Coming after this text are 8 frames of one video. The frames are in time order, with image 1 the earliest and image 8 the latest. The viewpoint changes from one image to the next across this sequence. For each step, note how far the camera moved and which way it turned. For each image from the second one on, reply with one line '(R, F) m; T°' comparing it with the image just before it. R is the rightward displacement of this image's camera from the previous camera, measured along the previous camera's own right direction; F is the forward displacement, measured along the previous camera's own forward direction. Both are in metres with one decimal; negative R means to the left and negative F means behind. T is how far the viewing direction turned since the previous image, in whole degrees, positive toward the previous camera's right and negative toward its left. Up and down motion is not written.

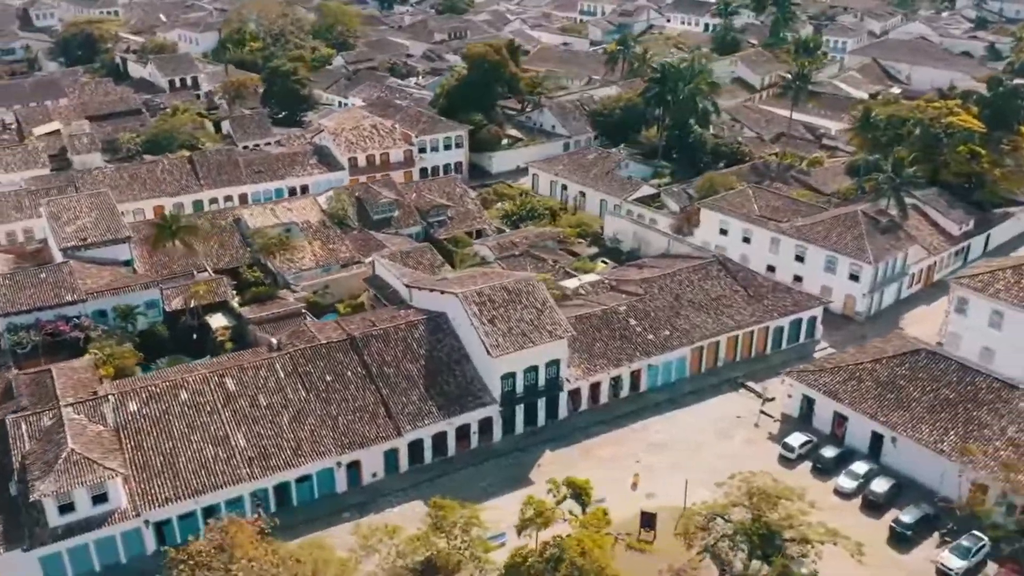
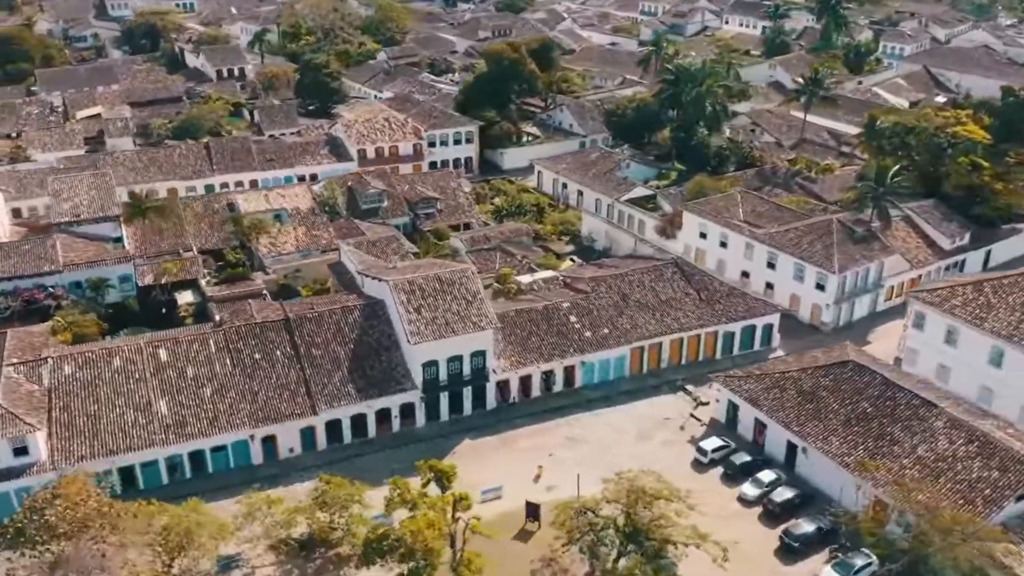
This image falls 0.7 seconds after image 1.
(+7.9, -0.4) m; -6°
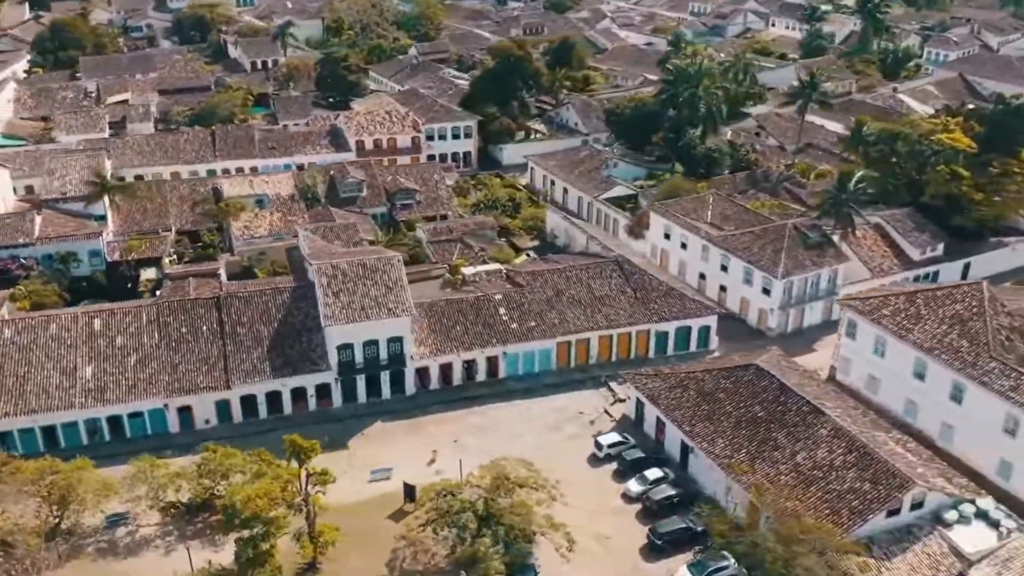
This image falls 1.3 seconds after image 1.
(+8.2, -0.4) m; -6°
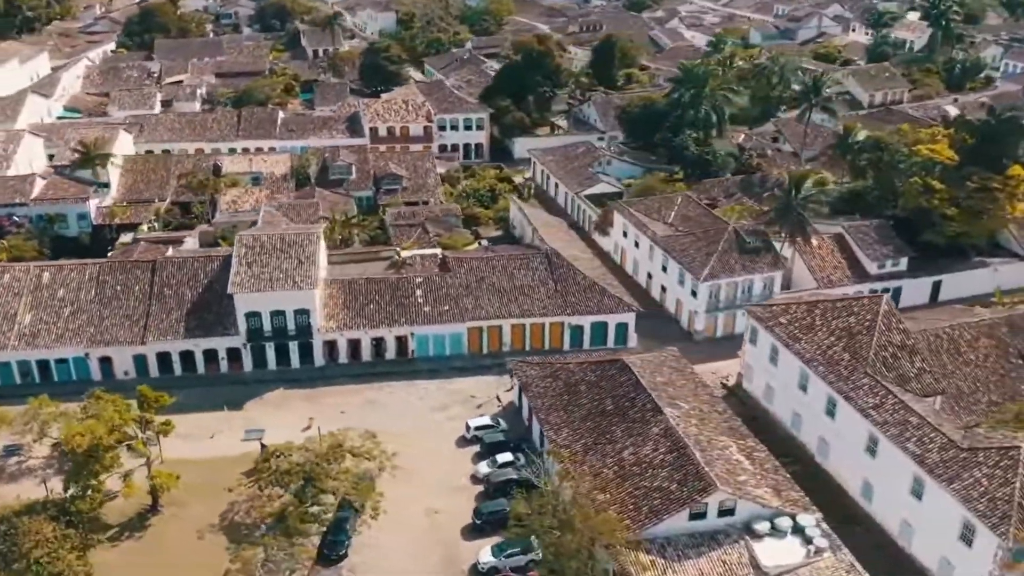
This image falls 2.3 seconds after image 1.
(+11.6, -0.3) m; -9°
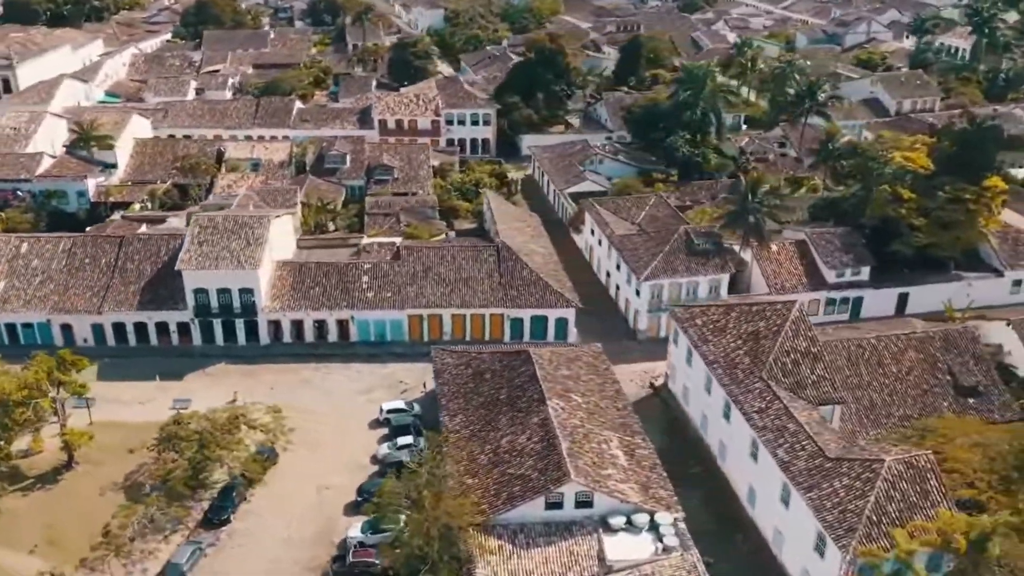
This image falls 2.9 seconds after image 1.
(+8.2, -0.4) m; -6°
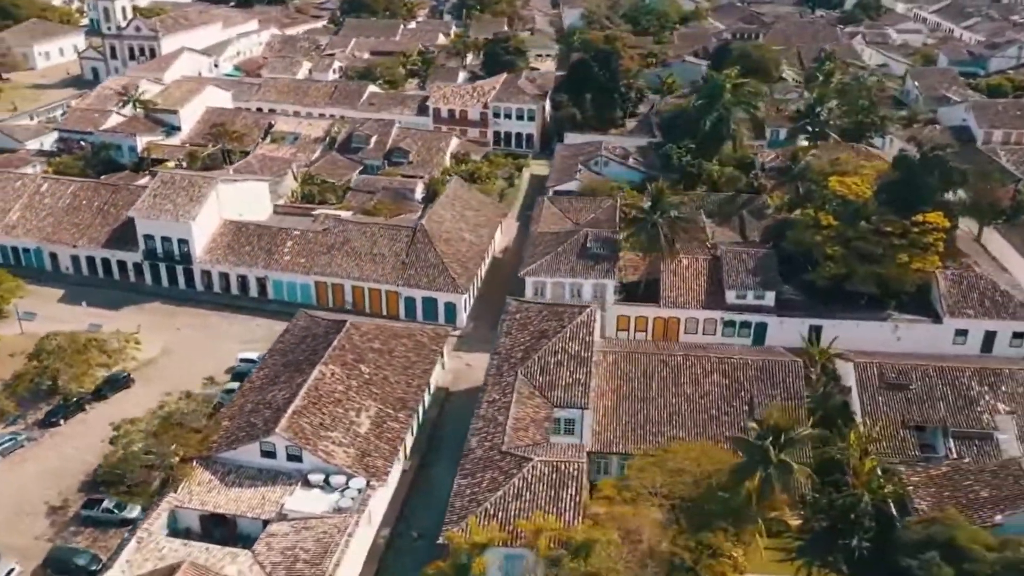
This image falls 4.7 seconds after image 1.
(+19.9, +0.6) m; -16°
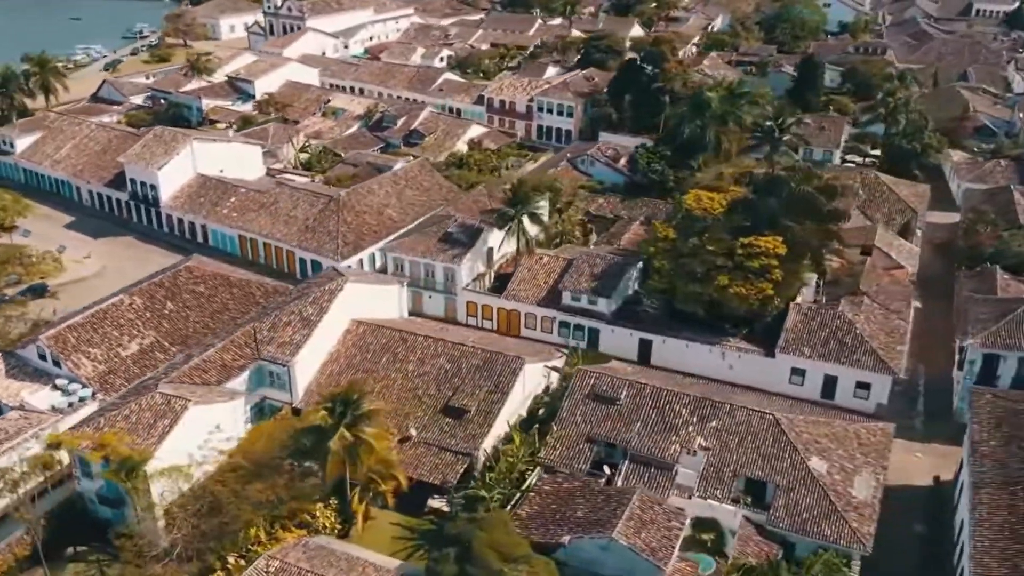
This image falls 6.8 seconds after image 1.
(+24.2, +1.9) m; -18°
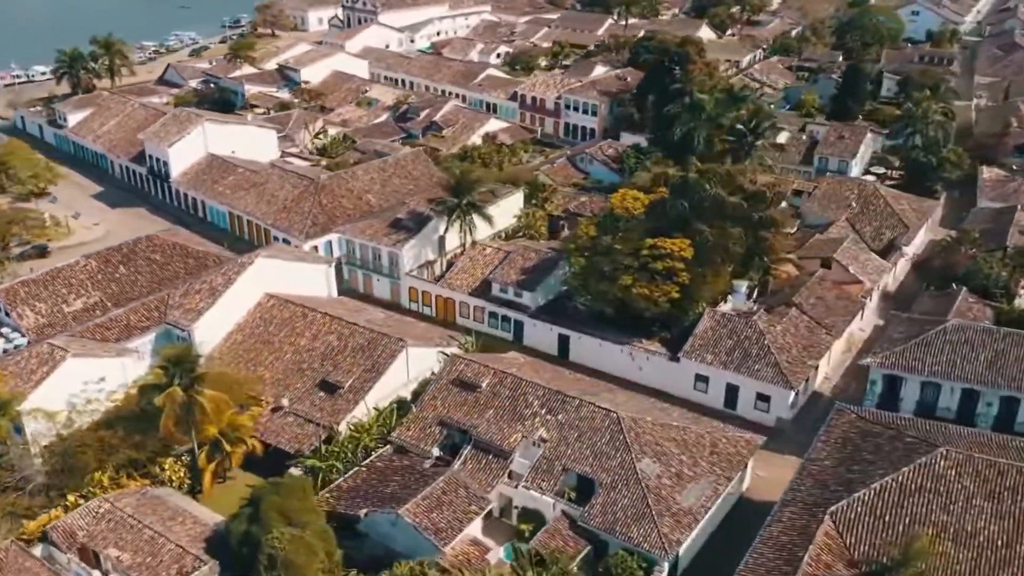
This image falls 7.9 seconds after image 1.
(+11.5, +0.1) m; -9°
